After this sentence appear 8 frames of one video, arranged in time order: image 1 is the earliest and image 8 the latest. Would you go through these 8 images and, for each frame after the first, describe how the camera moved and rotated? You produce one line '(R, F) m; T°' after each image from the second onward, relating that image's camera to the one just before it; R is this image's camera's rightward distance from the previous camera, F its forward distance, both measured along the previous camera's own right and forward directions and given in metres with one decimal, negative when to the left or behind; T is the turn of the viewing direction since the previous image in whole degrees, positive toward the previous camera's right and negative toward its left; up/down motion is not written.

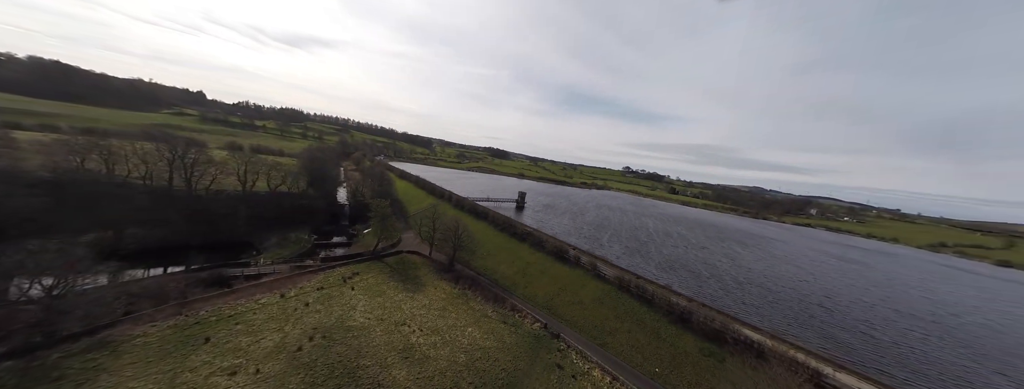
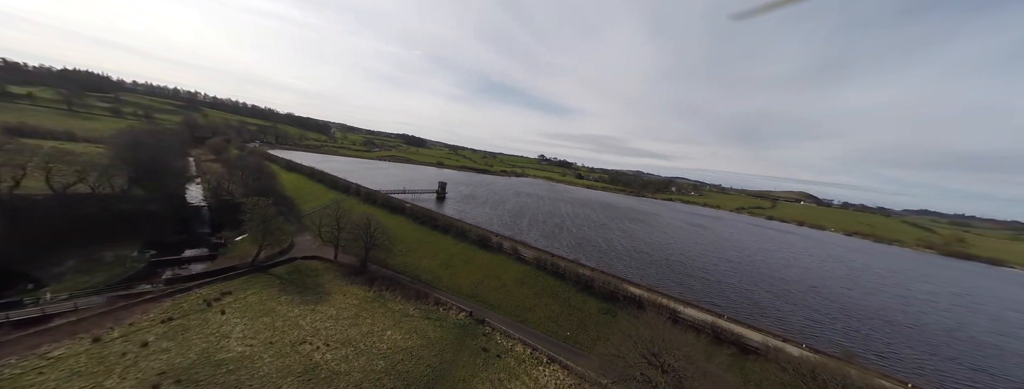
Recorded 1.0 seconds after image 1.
(+3.0, +0.6) m; +5°
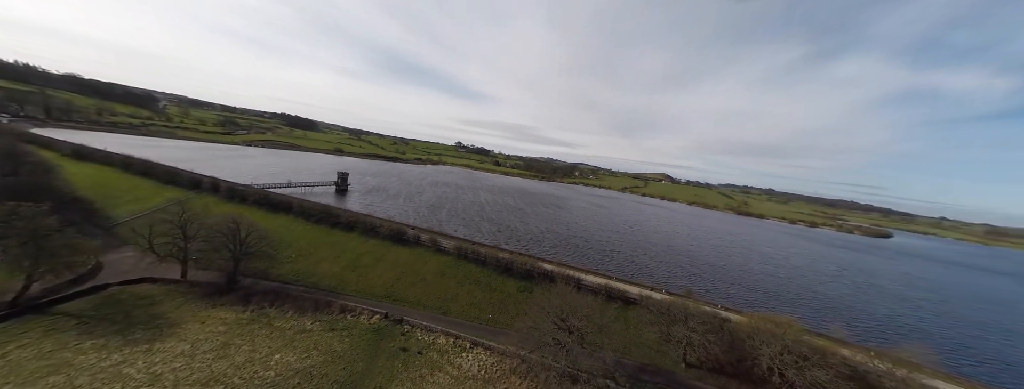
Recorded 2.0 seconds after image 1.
(+0.4, 0.0) m; +17°
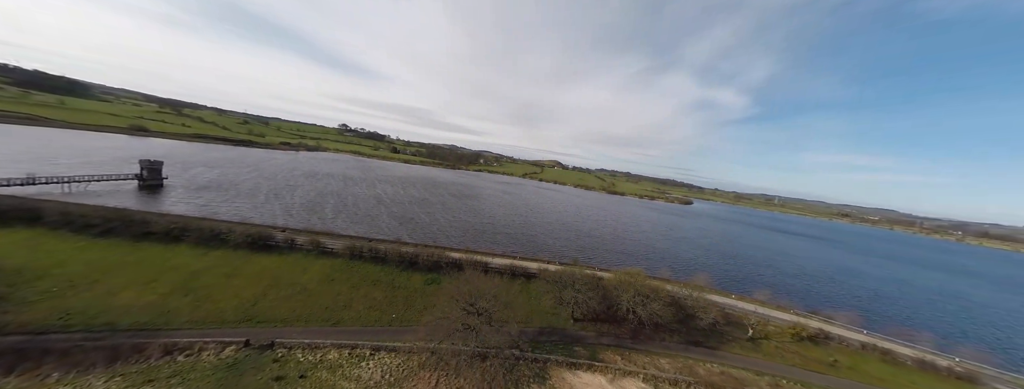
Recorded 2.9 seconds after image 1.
(+0.4, 0.0) m; +20°
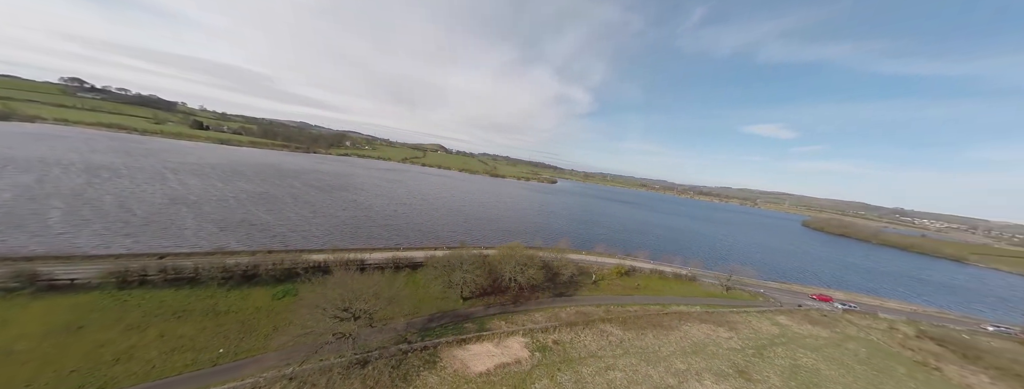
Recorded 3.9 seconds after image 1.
(+0.4, -0.1) m; +24°
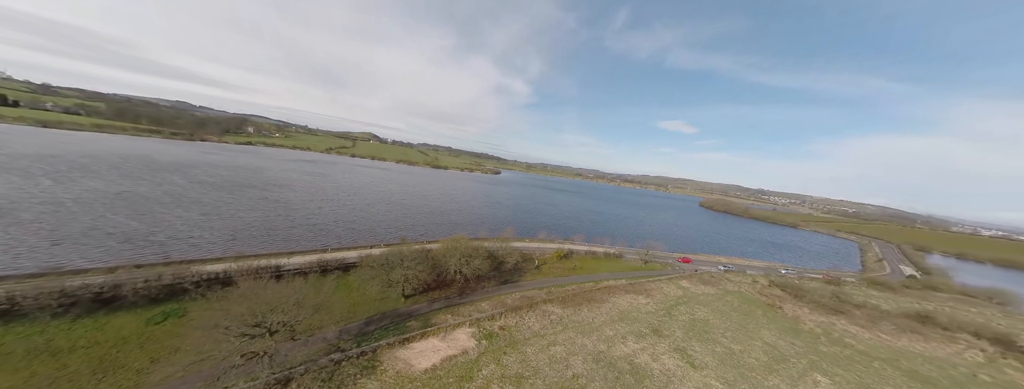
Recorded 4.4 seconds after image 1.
(+0.2, 0.0) m; +12°
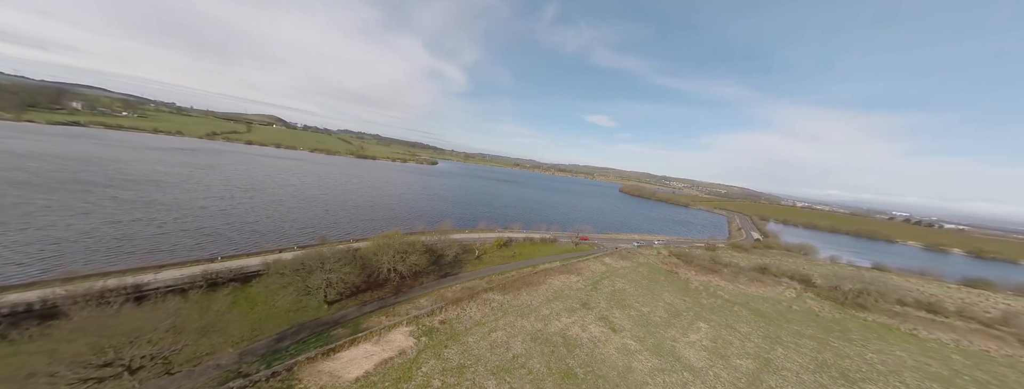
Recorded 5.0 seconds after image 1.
(+0.2, 0.0) m; +13°
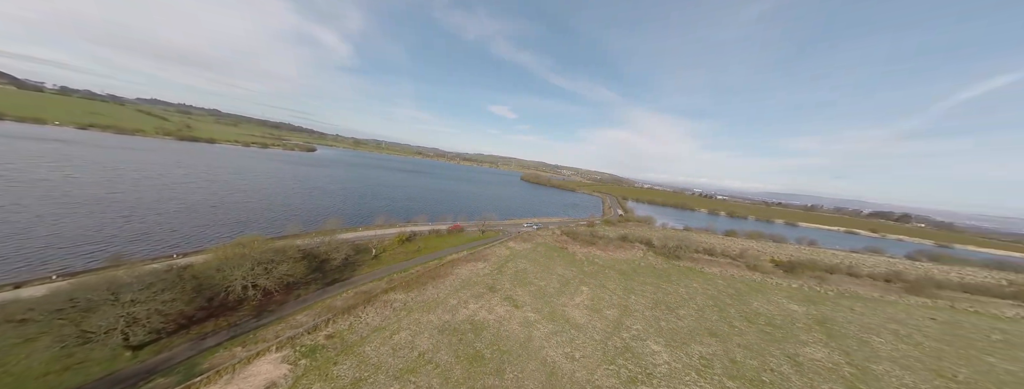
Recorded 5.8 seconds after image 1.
(+0.3, 0.0) m; +20°
